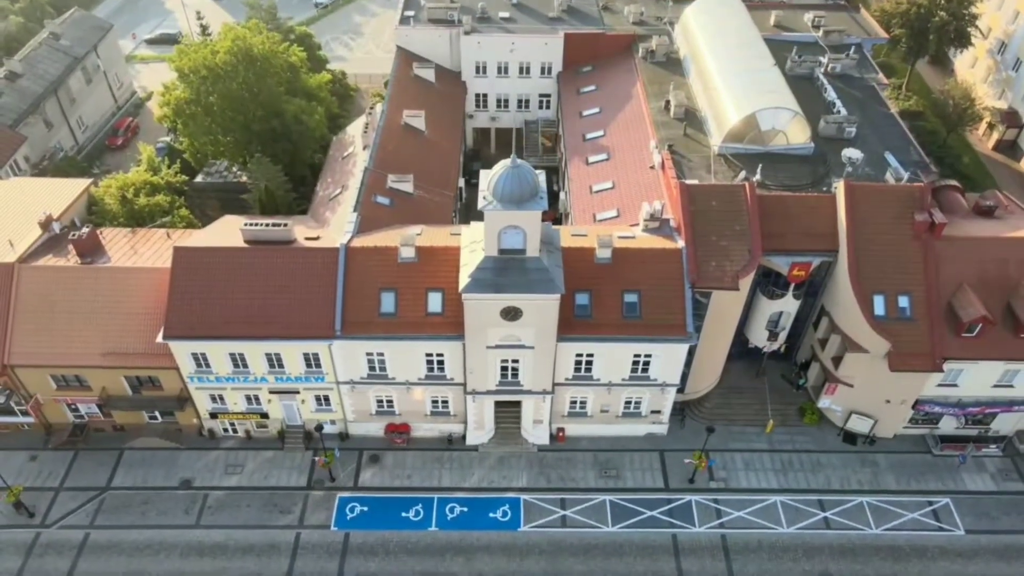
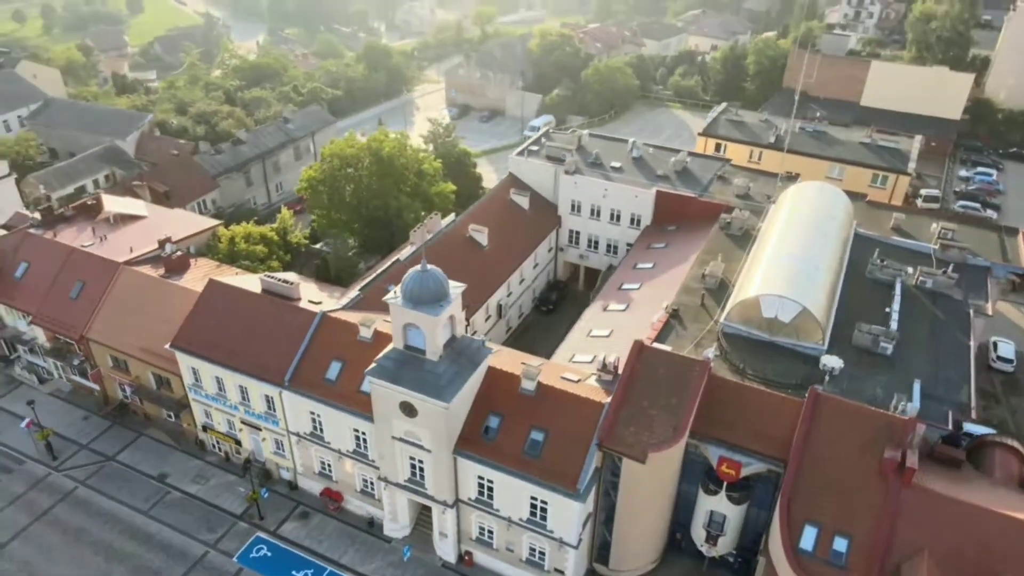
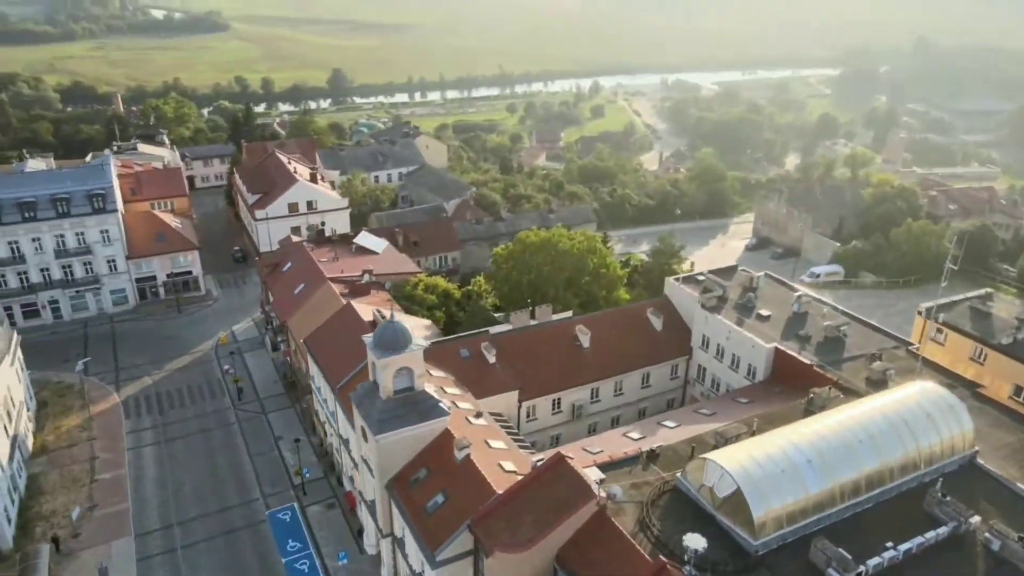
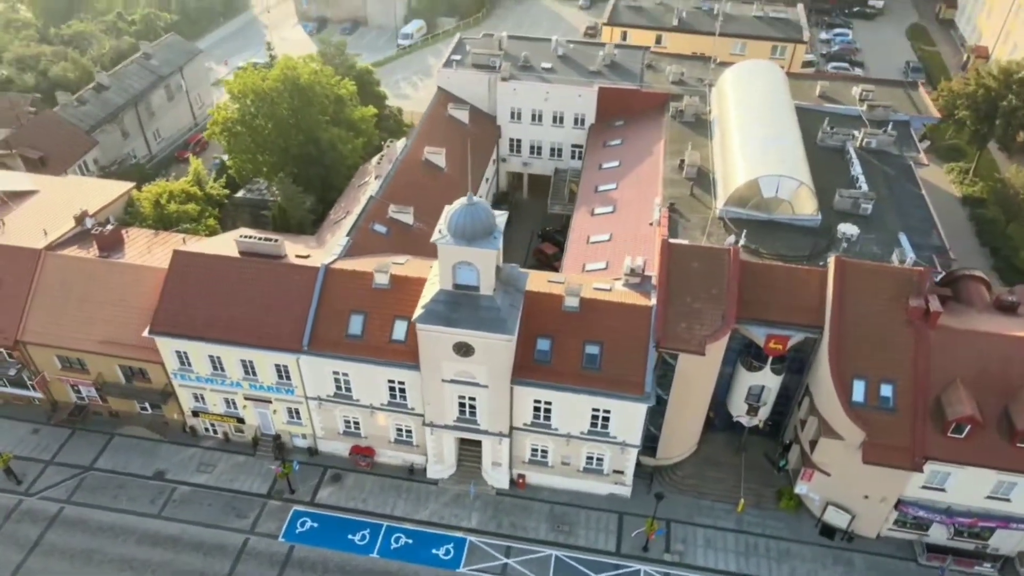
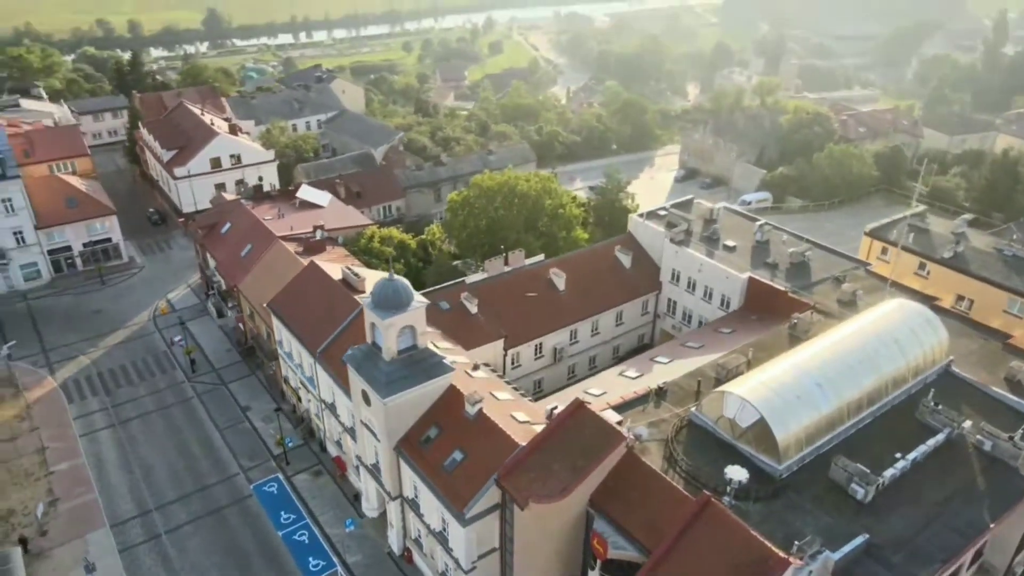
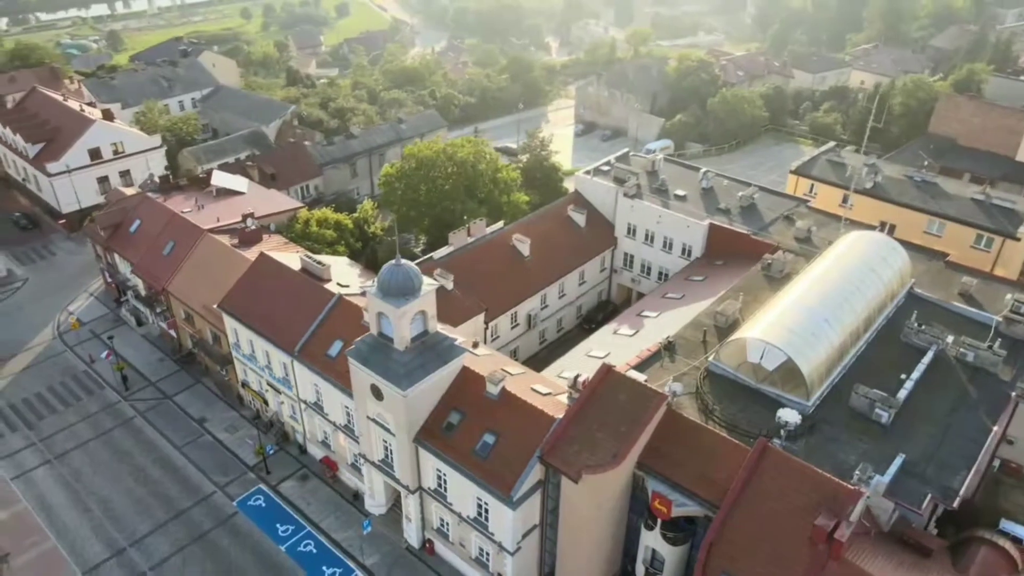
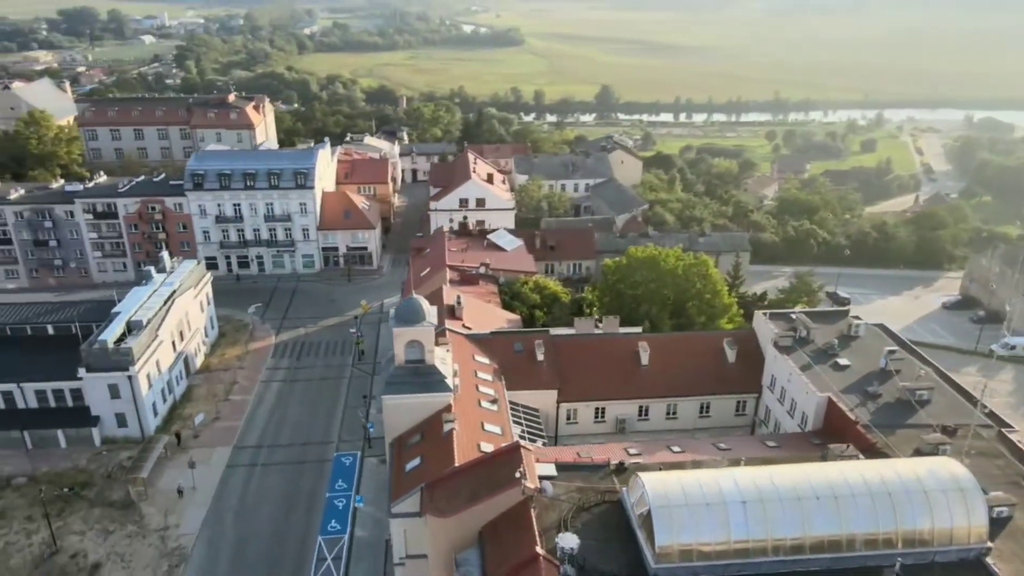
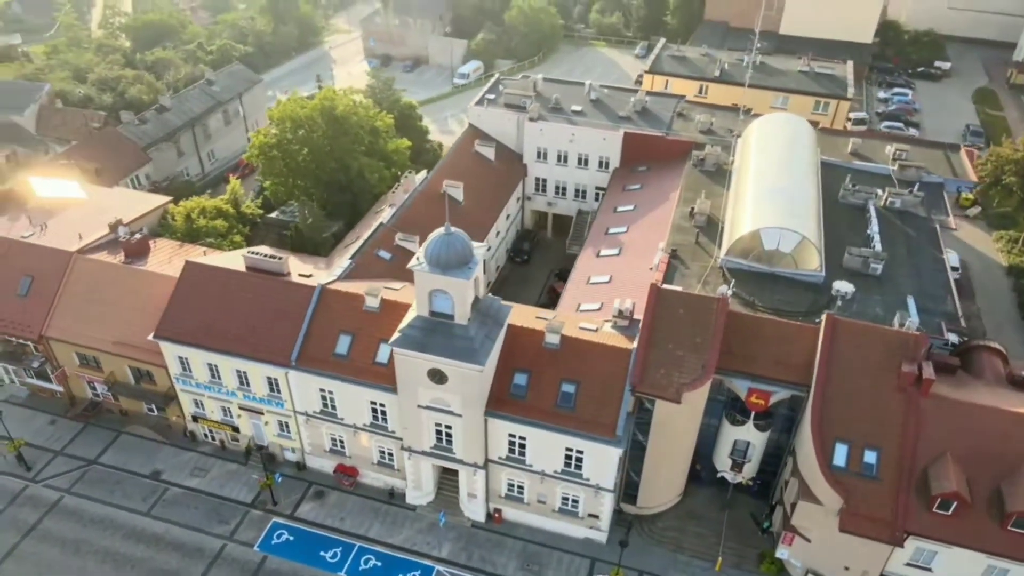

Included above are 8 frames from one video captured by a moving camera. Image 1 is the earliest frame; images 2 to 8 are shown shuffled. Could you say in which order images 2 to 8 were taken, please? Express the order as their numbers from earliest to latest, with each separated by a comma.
4, 8, 2, 6, 5, 3, 7
